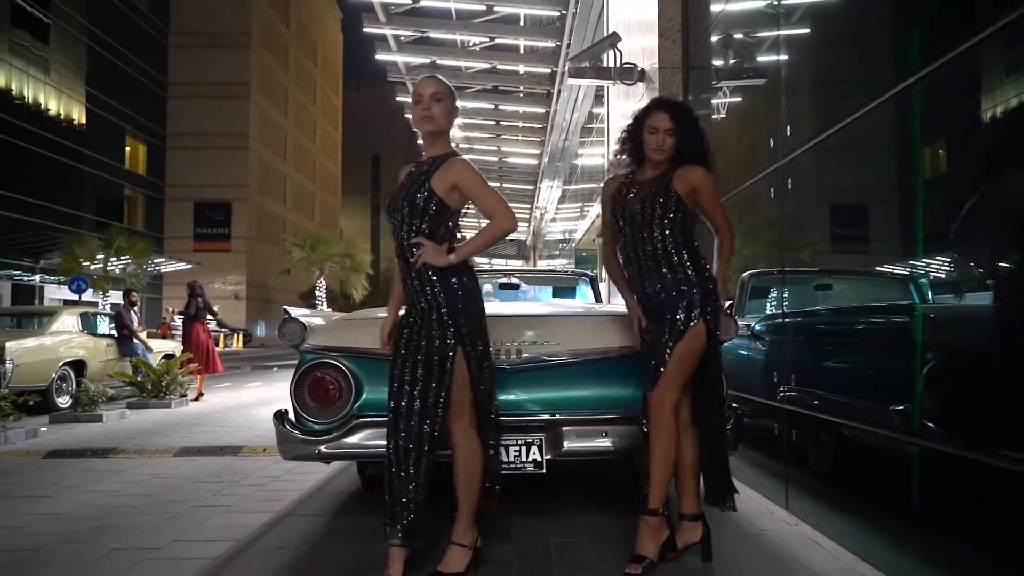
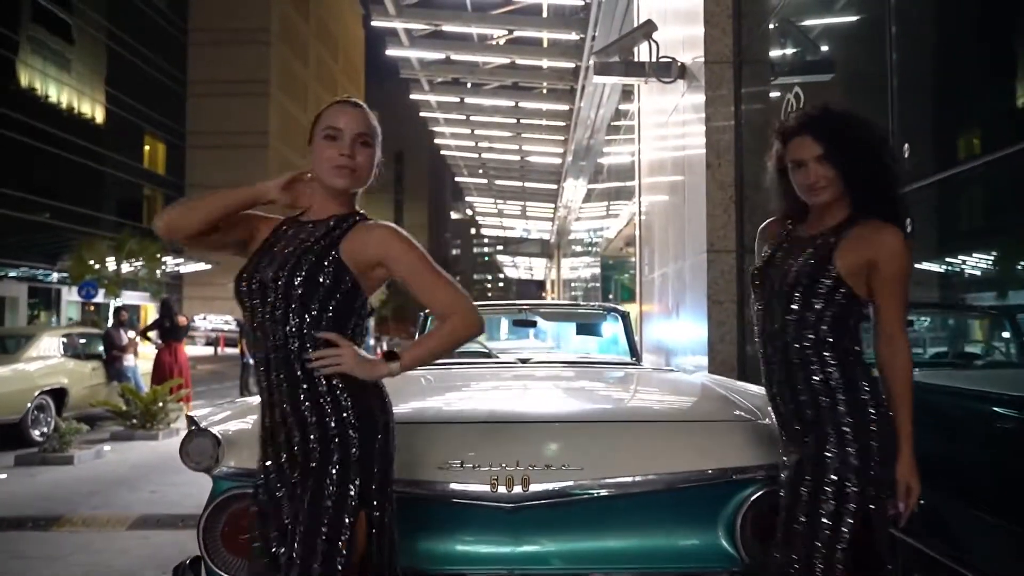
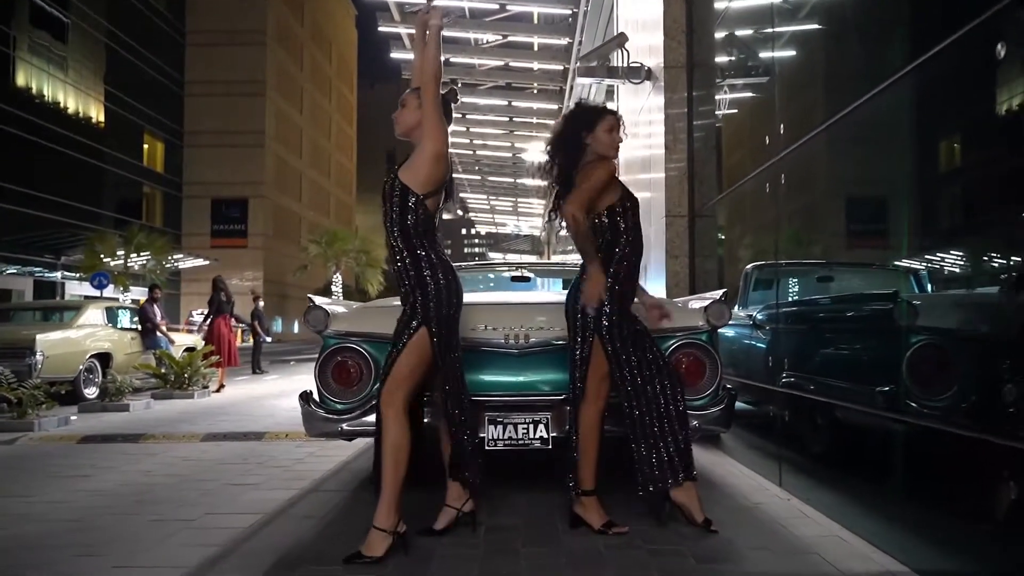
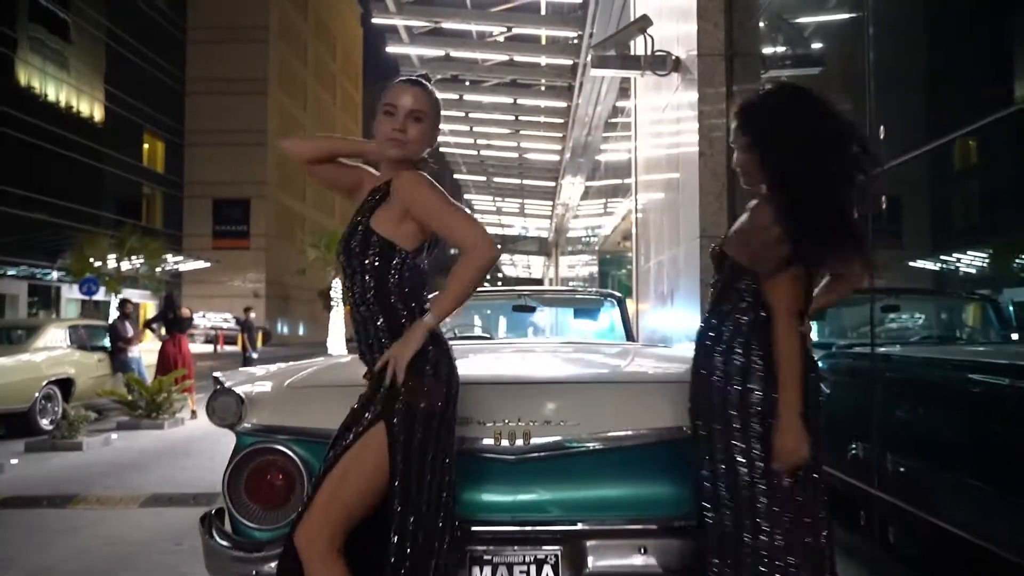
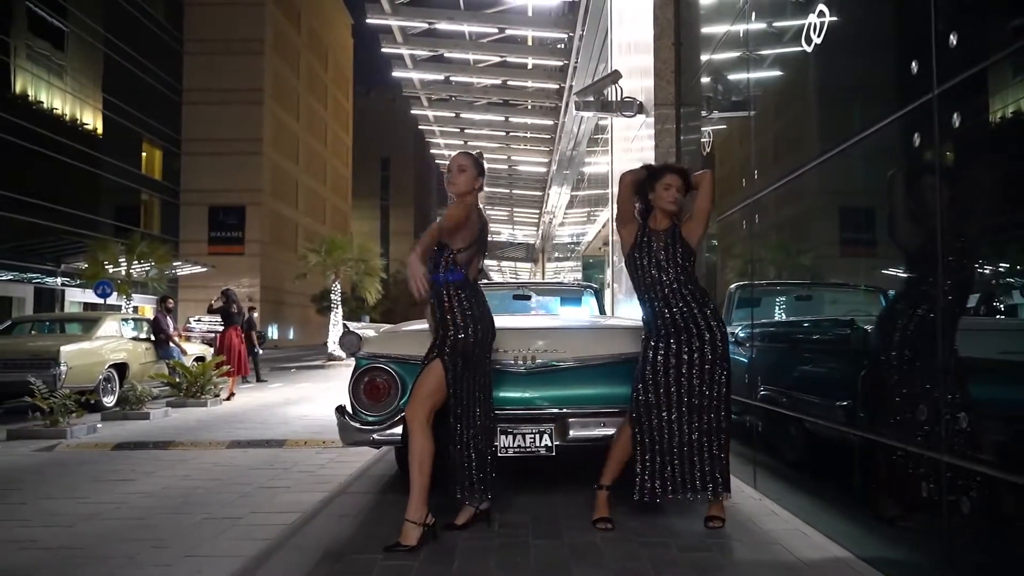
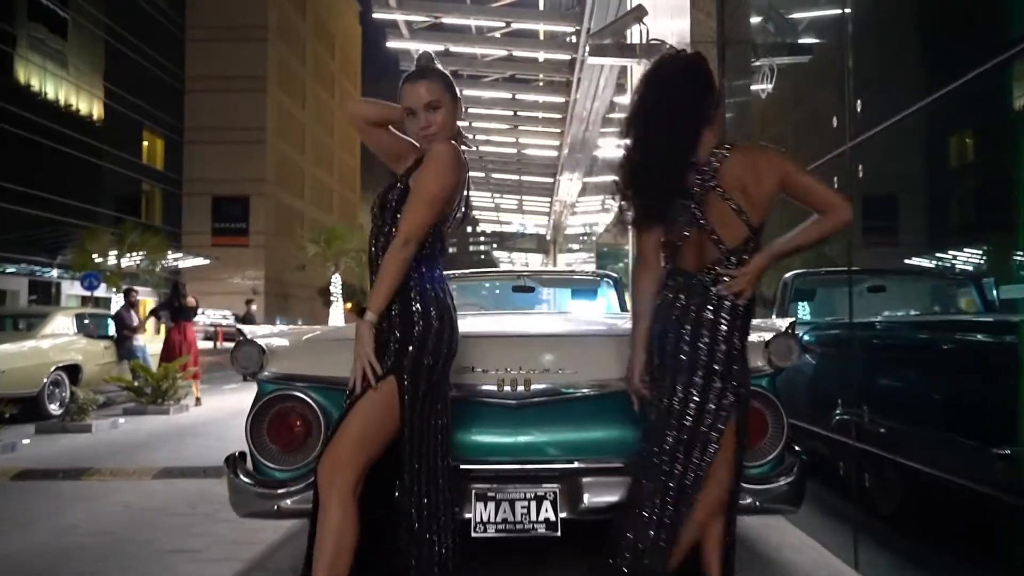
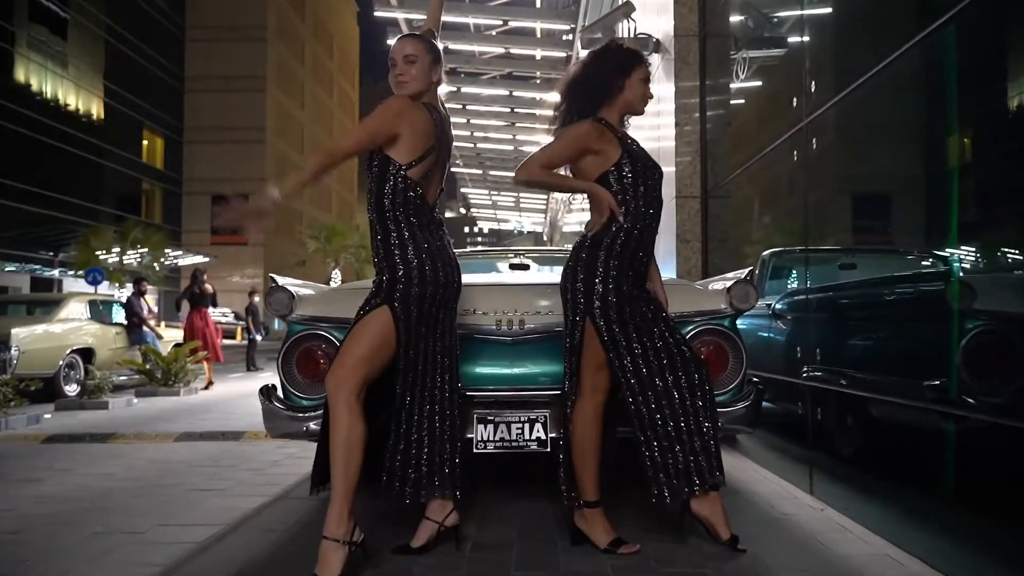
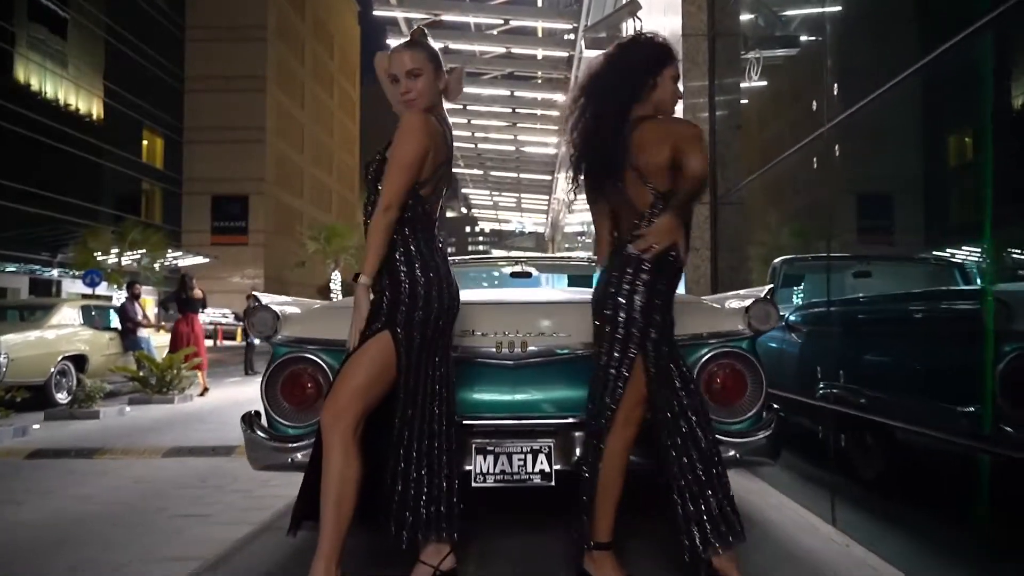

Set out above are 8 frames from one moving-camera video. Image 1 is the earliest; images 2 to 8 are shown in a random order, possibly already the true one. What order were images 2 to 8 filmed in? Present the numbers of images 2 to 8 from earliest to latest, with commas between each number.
5, 3, 7, 8, 6, 4, 2
